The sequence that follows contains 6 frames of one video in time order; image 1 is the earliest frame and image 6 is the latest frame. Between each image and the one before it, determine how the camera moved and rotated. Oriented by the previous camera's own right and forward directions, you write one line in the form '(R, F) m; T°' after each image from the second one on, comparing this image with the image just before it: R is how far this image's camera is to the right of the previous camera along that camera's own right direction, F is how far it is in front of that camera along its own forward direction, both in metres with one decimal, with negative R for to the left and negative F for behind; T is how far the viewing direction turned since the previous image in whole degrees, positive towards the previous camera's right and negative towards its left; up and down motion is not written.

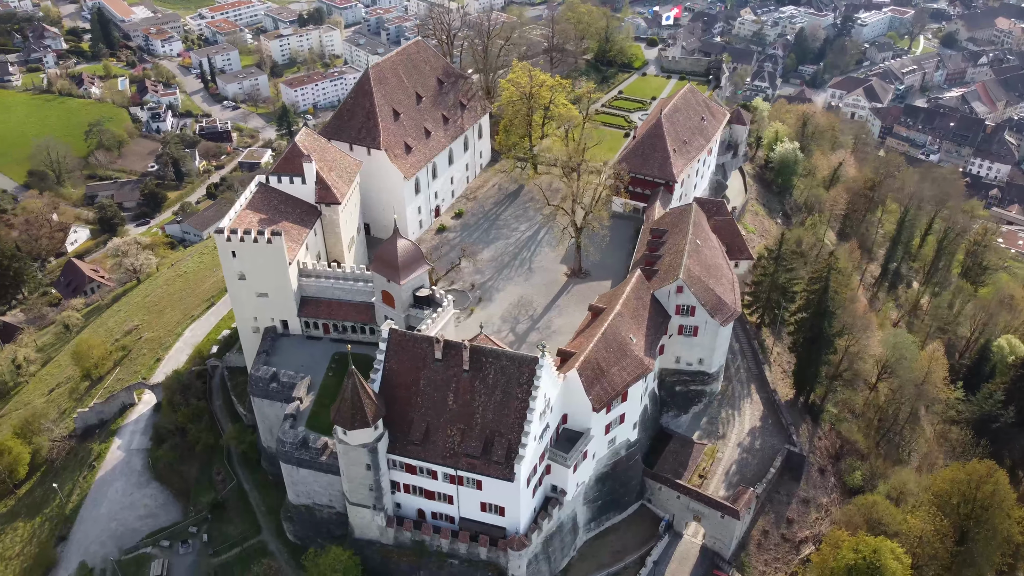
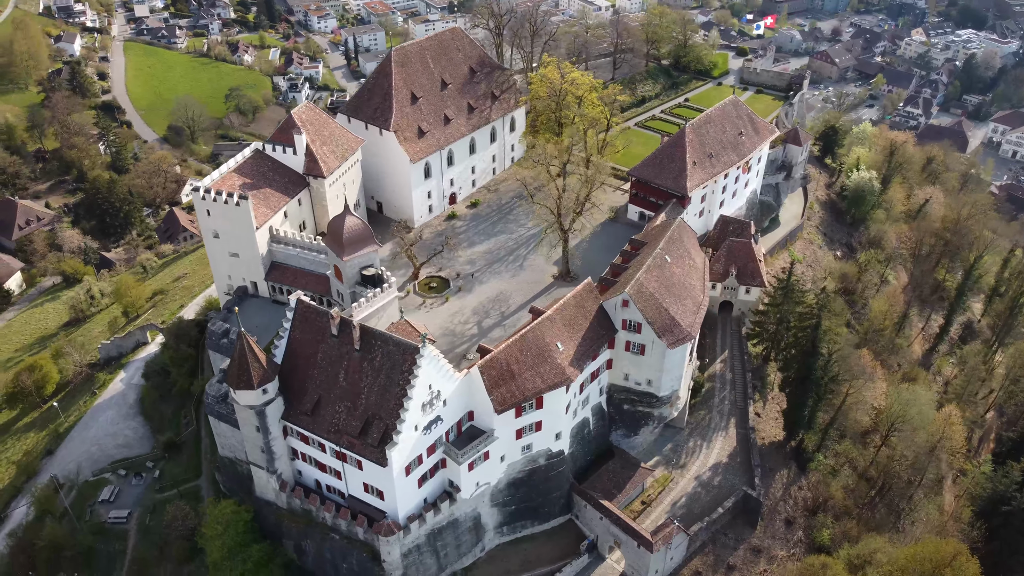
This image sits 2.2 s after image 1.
(+12.7, +1.8) m; -11°
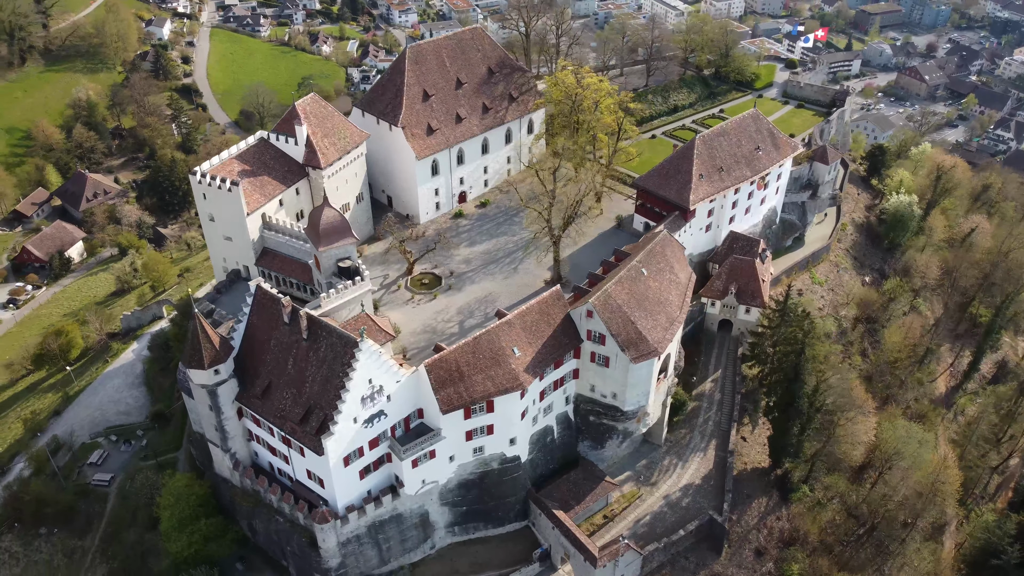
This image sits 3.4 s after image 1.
(+7.0, +0.4) m; -6°
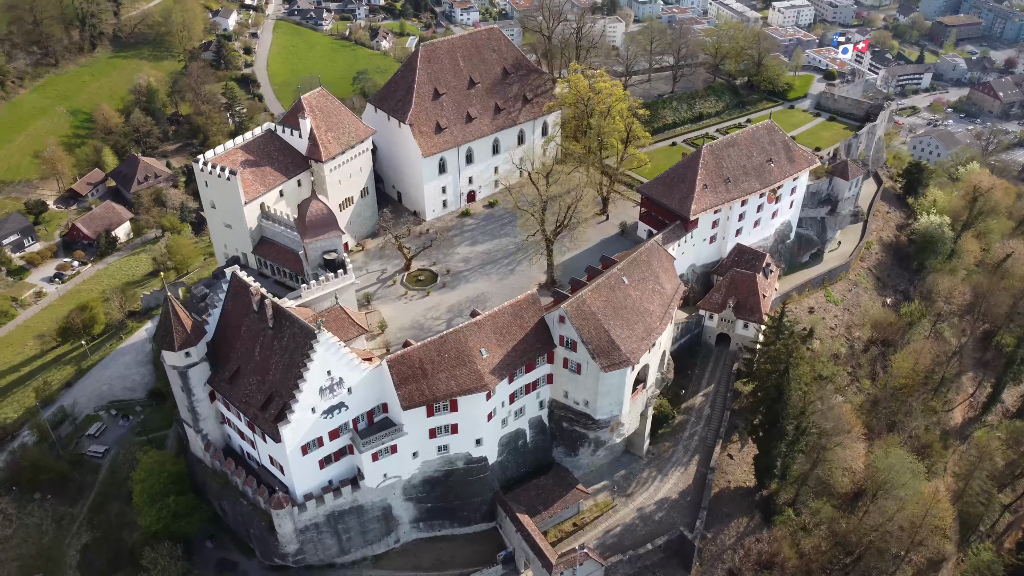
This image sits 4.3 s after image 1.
(+5.3, +0.2) m; -4°
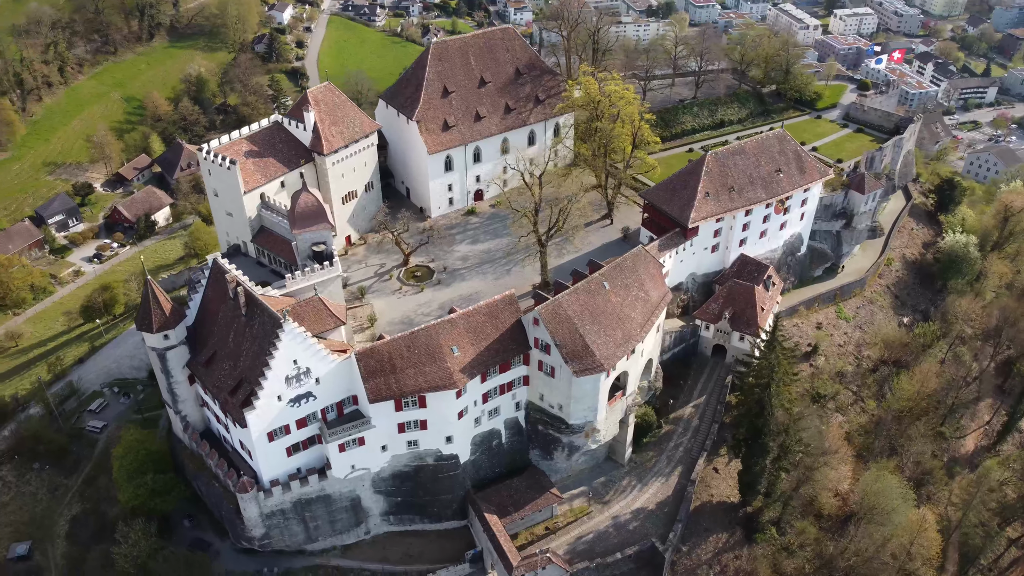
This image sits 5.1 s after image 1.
(+4.7, +0.2) m; -4°
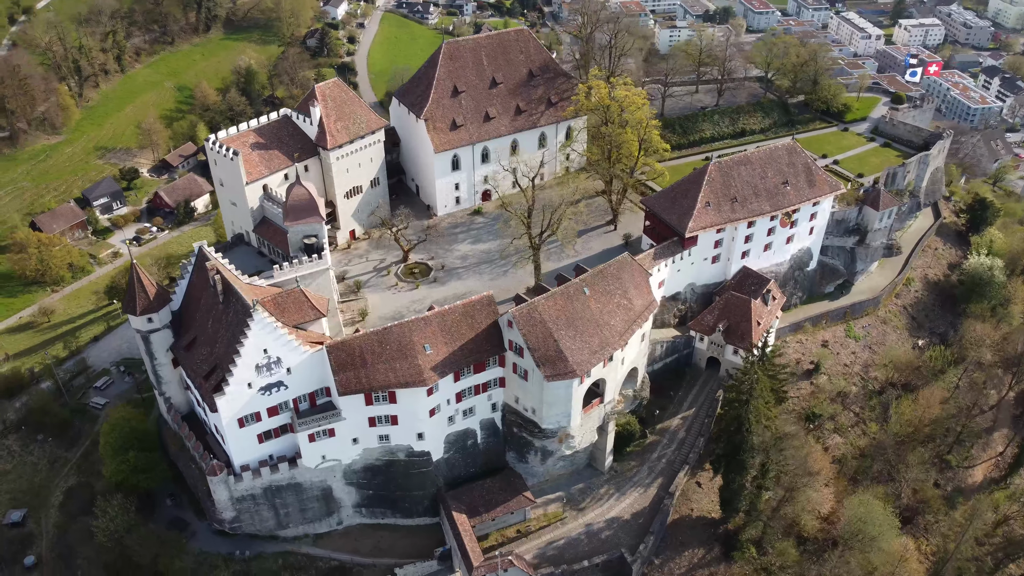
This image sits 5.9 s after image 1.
(+4.7, +0.1) m; -4°
